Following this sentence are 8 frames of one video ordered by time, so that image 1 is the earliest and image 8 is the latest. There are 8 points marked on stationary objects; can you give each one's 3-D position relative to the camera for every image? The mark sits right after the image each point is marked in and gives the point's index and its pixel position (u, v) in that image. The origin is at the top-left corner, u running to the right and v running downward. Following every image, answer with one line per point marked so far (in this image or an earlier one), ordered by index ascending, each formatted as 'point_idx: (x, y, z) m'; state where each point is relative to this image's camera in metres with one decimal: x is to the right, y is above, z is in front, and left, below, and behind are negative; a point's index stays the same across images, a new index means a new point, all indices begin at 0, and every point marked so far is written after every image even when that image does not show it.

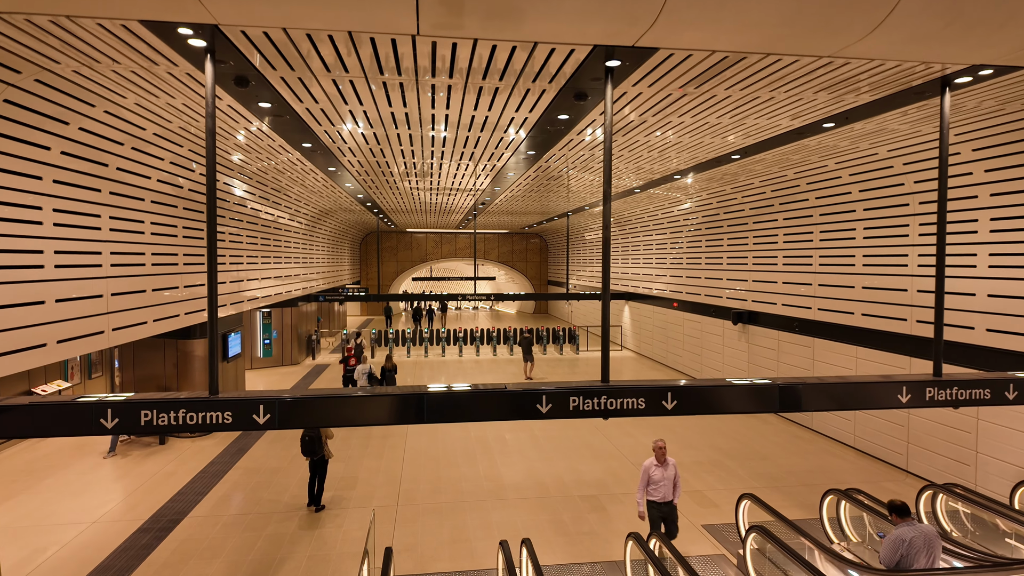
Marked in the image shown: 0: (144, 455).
0: (-5.3, -2.4, +8.4) m
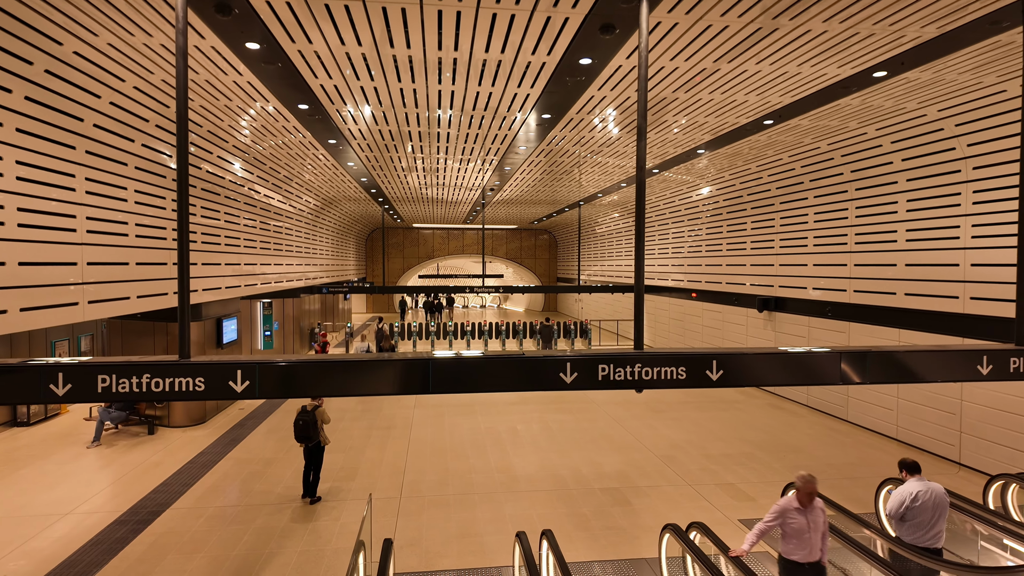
0: (-5.2, -2.1, +7.9) m
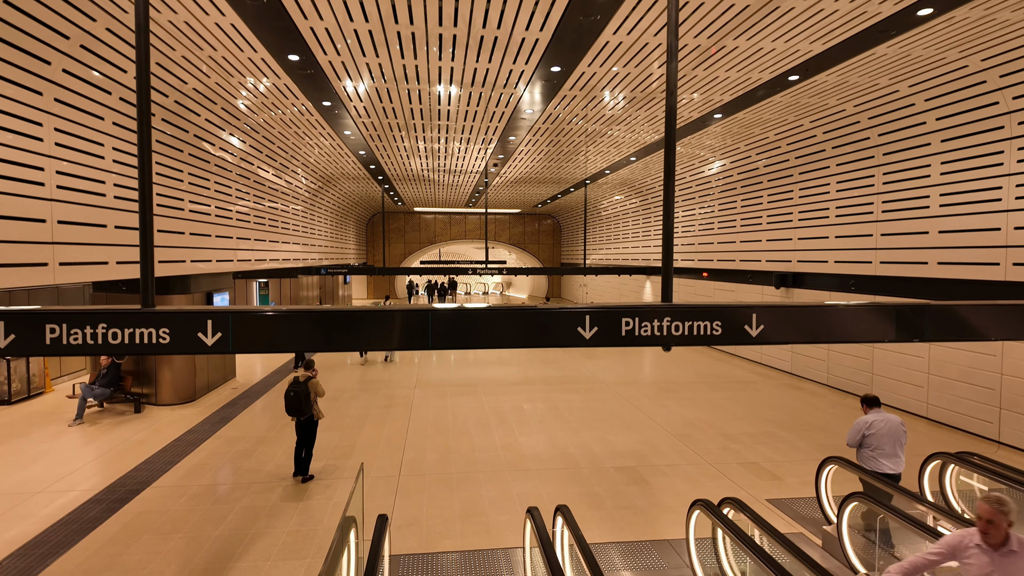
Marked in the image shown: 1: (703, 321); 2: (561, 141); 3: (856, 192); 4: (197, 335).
0: (-5.1, -1.7, +7.4) m
1: (+1.1, -0.2, +3.3) m
2: (+1.0, +3.0, +11.9) m
3: (+5.0, +1.4, +8.5) m
4: (-1.6, -0.2, +3.0) m
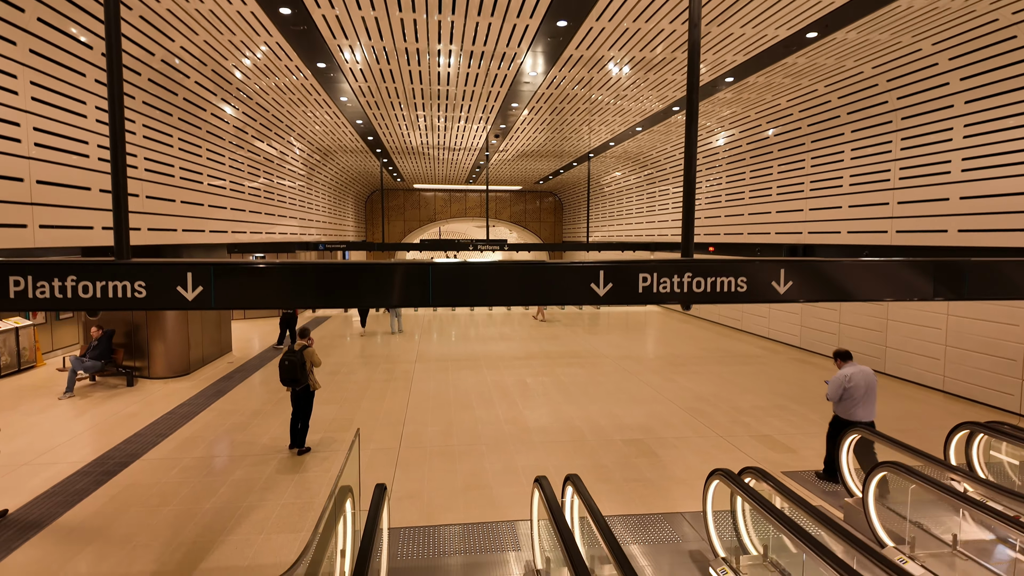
0: (-5.1, -1.3, +7.2) m
1: (+1.1, +0.1, +3.0) m
2: (+1.0, +3.5, +11.5) m
3: (+5.1, +1.8, +8.2) m
4: (-1.6, 0.0, +2.7) m
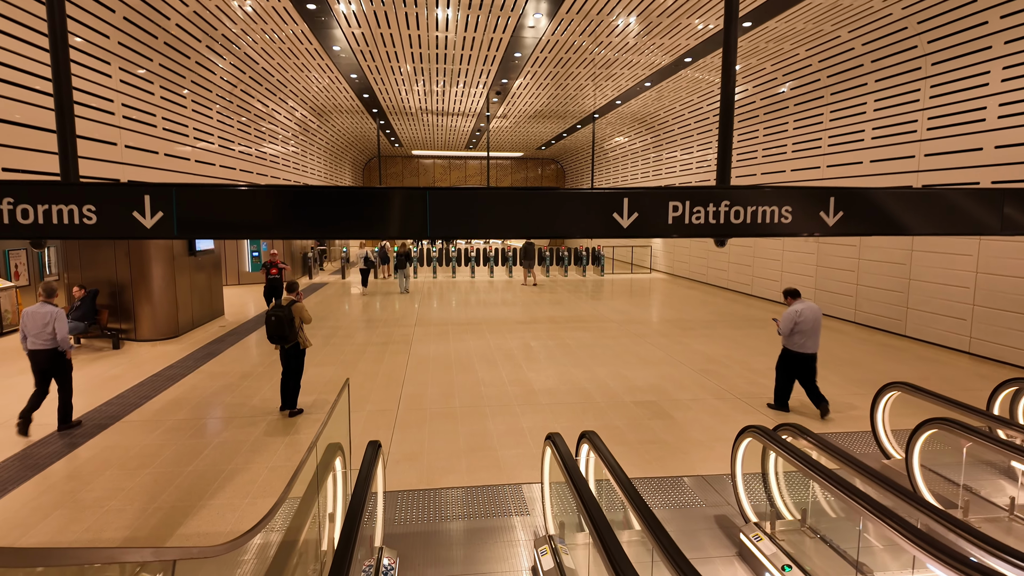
0: (-5.0, -0.8, +6.9) m
1: (+1.2, +0.4, +2.6) m
2: (+1.1, +4.2, +10.9) m
3: (+5.1, +2.4, +7.8) m
4: (-1.5, +0.3, +2.3) m
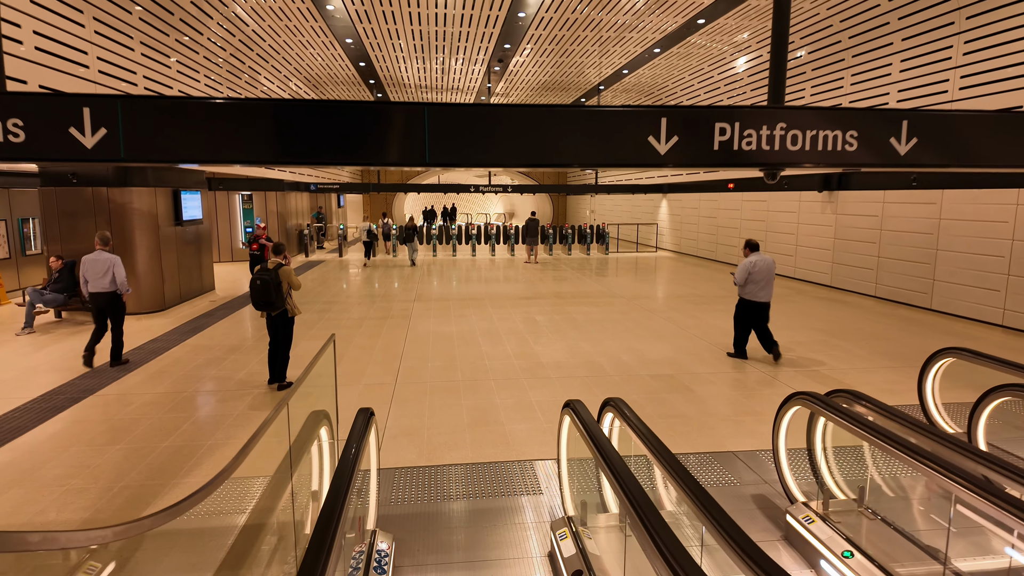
0: (-5.0, -0.5, +6.5) m
1: (+1.2, +0.6, +2.2) m
2: (+1.1, +4.6, +10.4) m
3: (+5.2, +2.7, +7.3) m
4: (-1.5, +0.5, +1.9) m
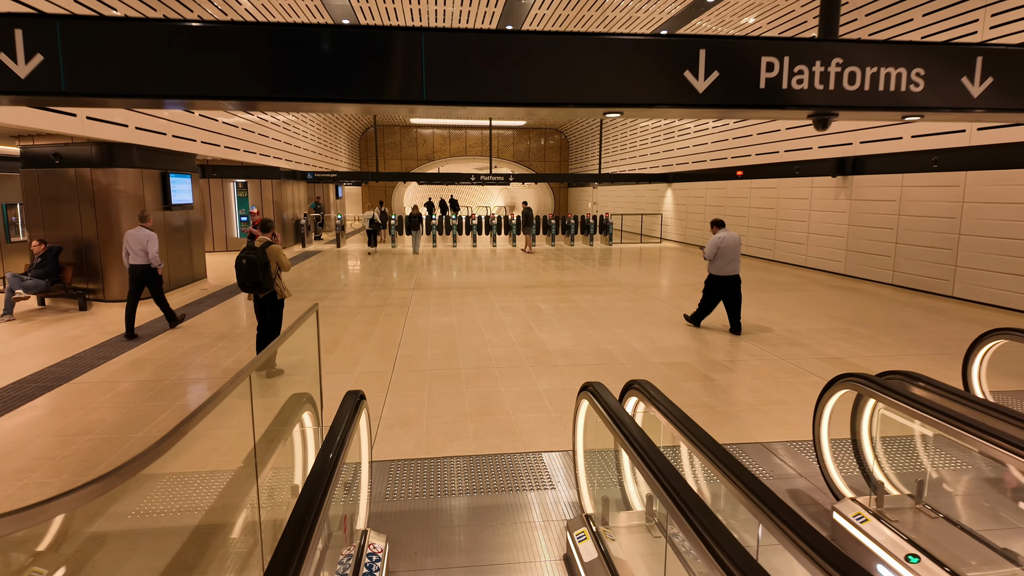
0: (-4.9, -0.3, +6.2) m
1: (+1.3, +0.7, +1.9) m
2: (+1.1, +4.8, +10.1) m
3: (+5.2, +2.9, +7.0) m
4: (-1.4, +0.6, +1.6) m
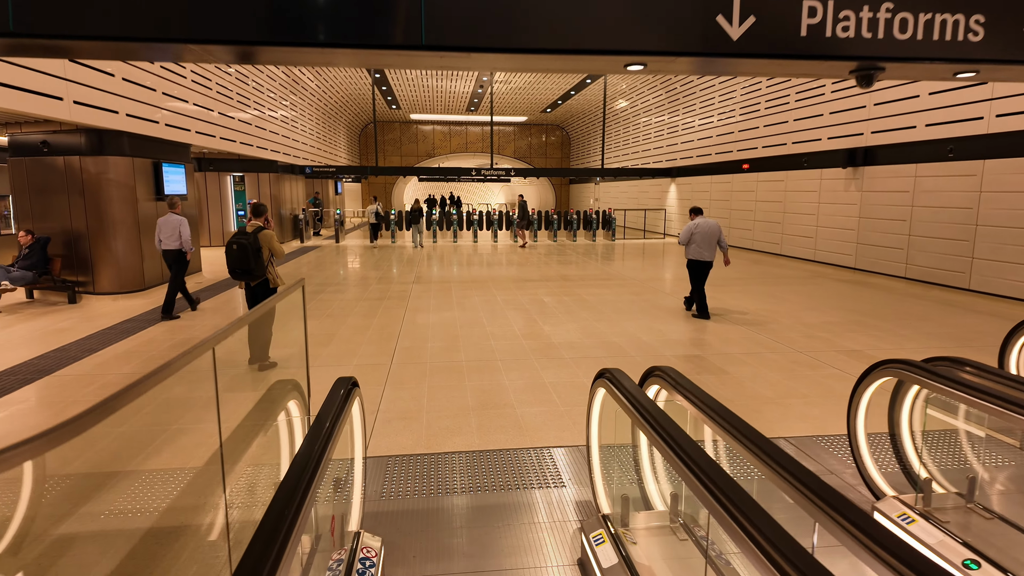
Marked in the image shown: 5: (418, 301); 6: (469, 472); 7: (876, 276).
0: (-4.9, -0.3, +6.0) m
1: (+1.3, +0.8, +1.7) m
2: (+1.2, +4.9, +9.9) m
3: (+5.3, +3.0, +6.8) m
4: (-1.4, +0.7, +1.4) m
5: (-1.1, -0.2, +6.9) m
6: (-0.2, -0.8, +2.7) m
7: (+5.0, +0.1, +8.0) m
